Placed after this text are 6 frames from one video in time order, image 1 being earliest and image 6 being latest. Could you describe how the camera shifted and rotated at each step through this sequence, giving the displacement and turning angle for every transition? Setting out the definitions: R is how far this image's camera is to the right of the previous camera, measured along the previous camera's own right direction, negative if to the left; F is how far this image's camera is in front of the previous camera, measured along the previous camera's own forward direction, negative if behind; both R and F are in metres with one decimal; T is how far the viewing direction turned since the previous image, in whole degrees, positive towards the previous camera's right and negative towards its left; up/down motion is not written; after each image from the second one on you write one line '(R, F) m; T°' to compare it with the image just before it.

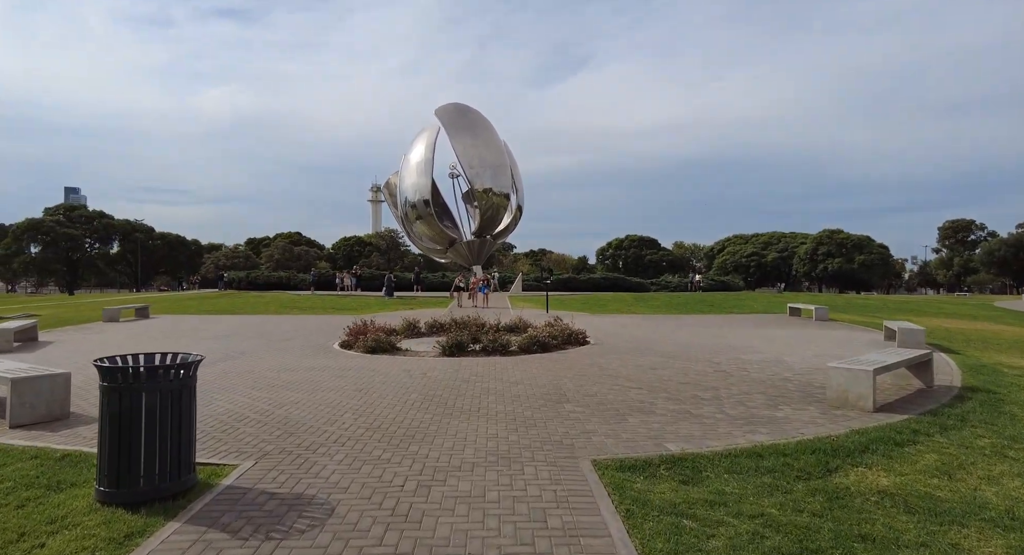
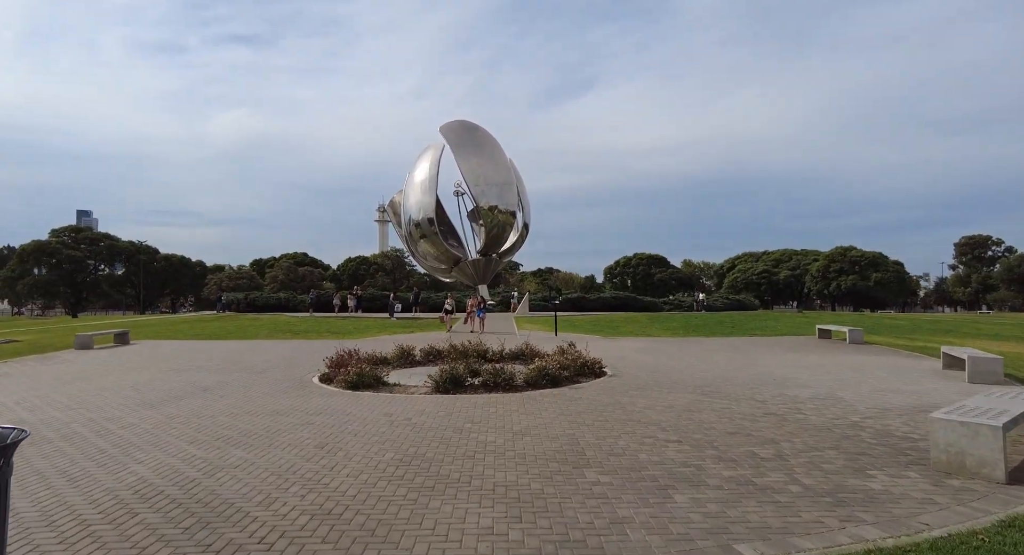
(0.0, +1.4) m; -1°
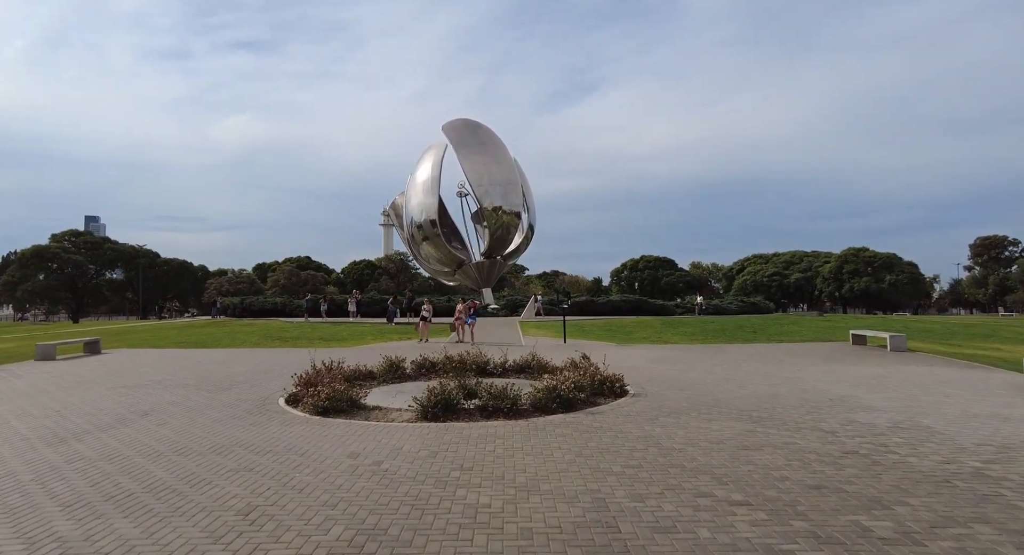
(0.0, +1.6) m; -1°
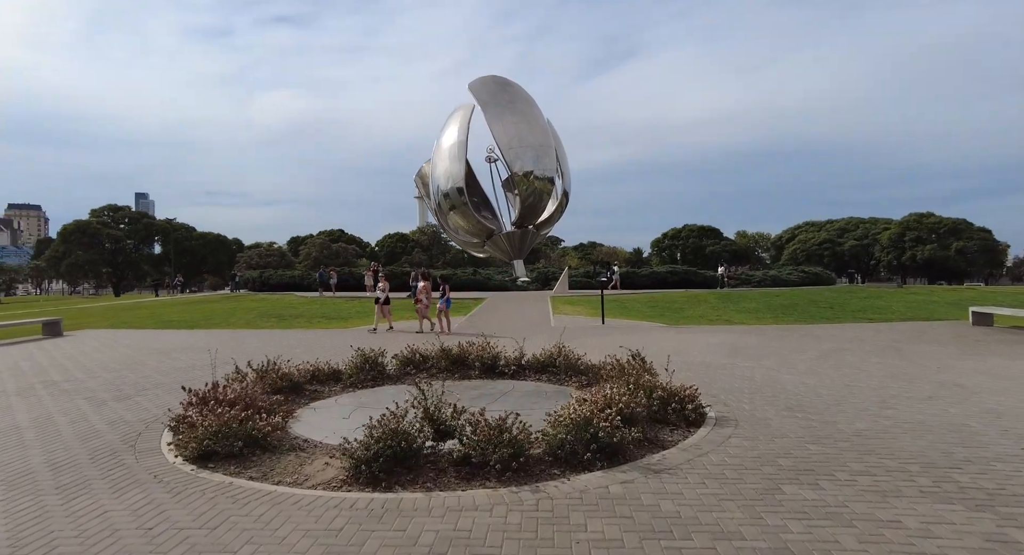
(+0.3, +3.3) m; -4°
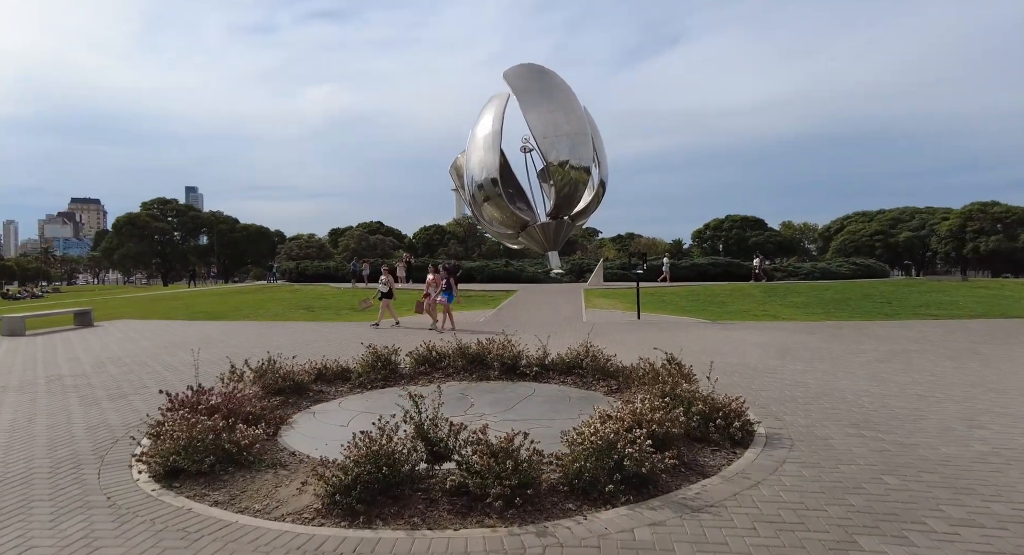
(+0.2, +0.7) m; -4°
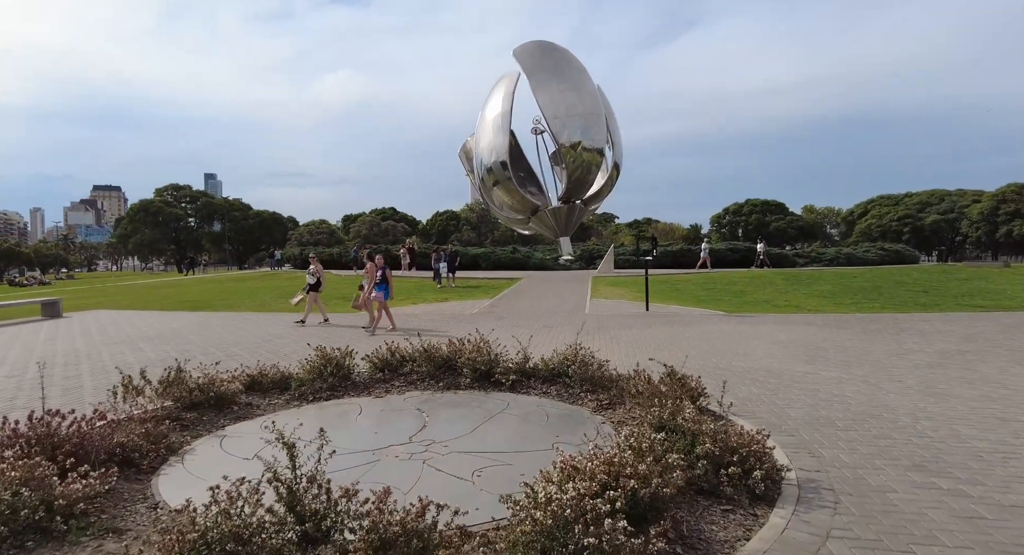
(+0.5, +1.3) m; -2°
